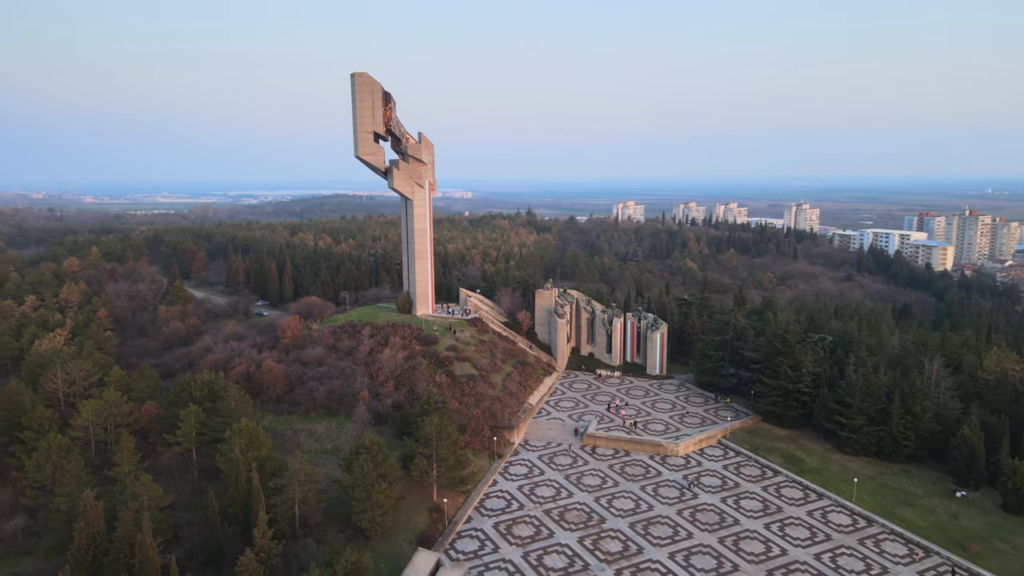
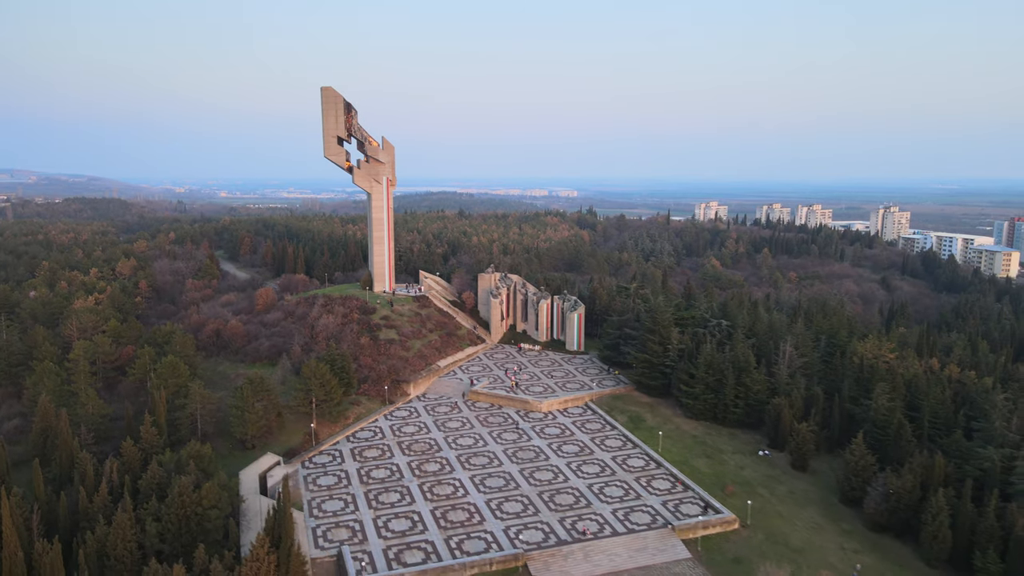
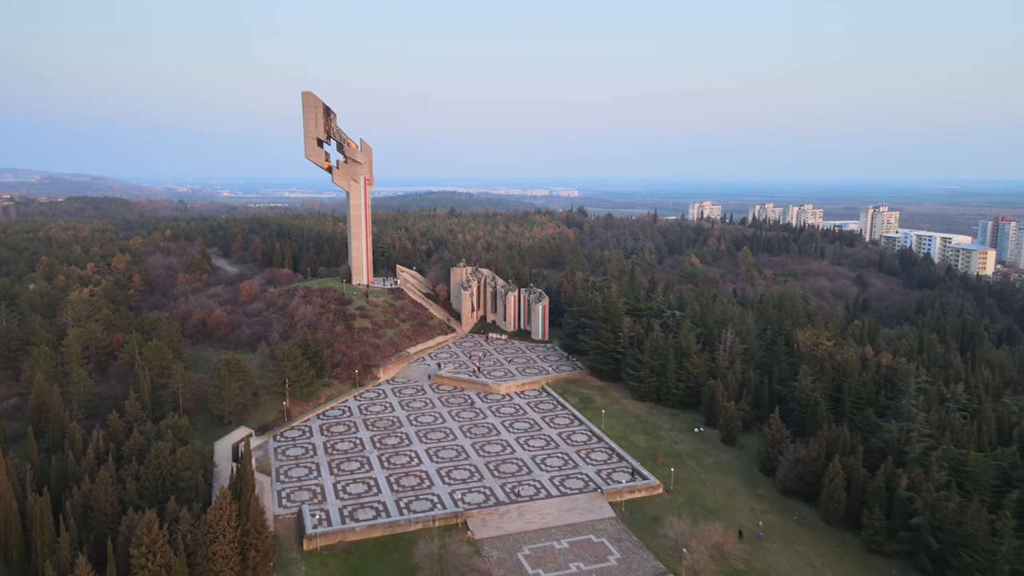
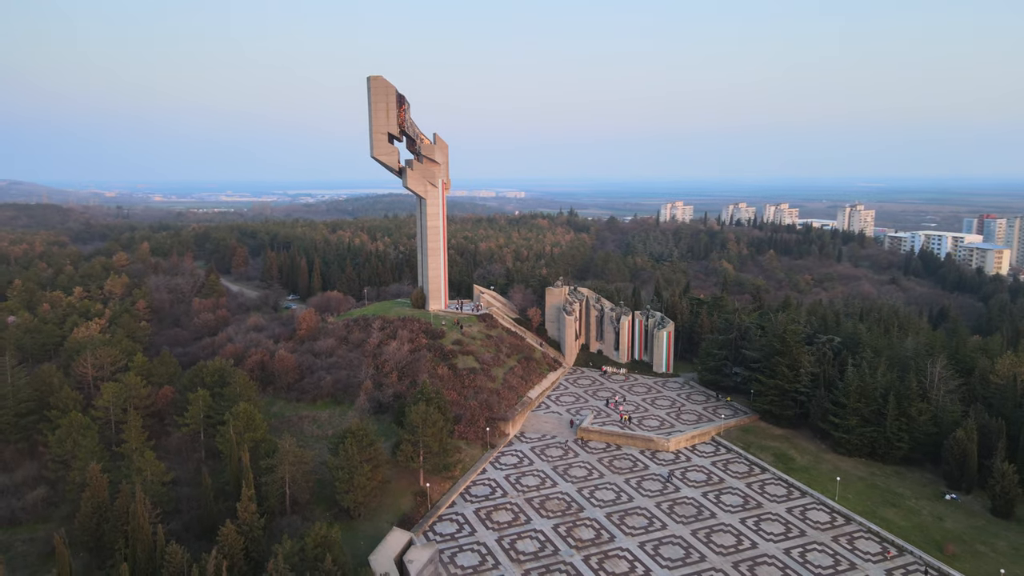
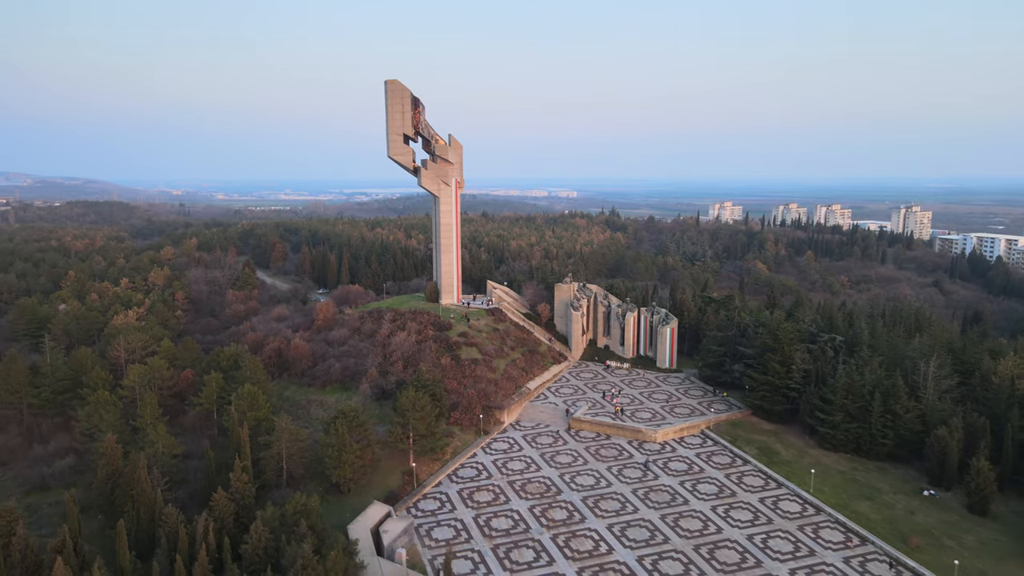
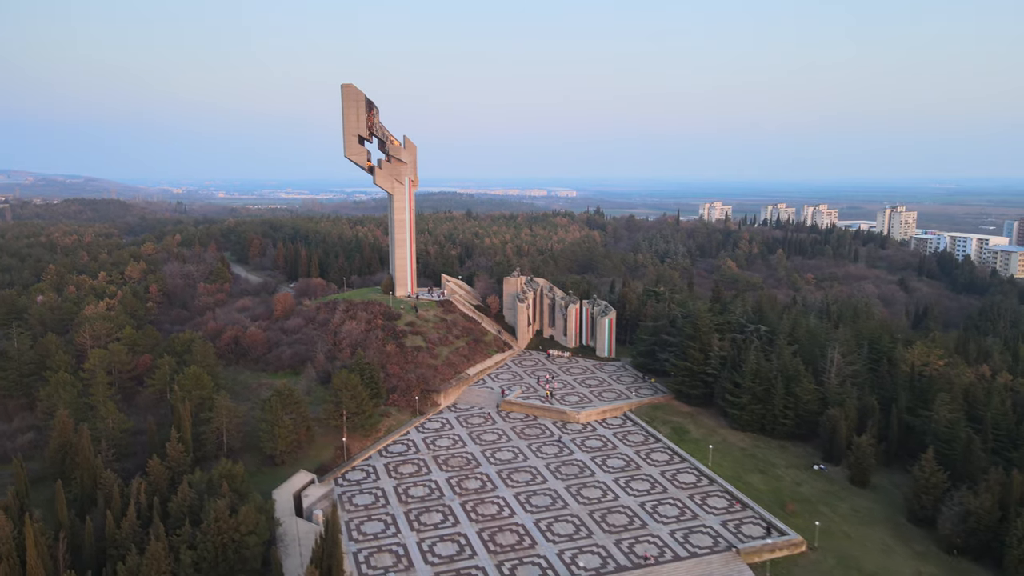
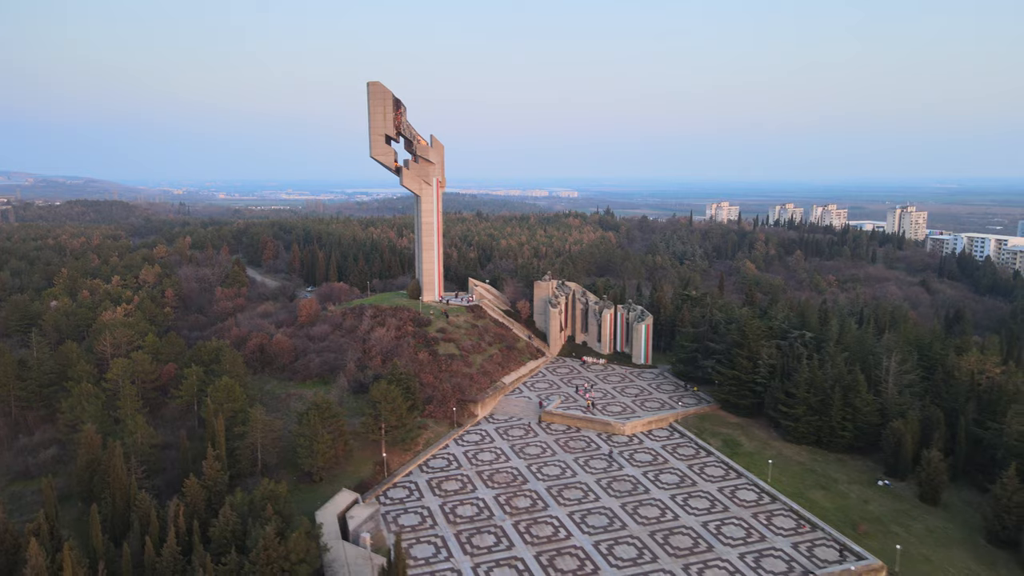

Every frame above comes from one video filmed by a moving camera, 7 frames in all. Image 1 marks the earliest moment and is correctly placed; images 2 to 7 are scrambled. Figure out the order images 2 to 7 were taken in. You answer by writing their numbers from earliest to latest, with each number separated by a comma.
4, 5, 7, 6, 2, 3
